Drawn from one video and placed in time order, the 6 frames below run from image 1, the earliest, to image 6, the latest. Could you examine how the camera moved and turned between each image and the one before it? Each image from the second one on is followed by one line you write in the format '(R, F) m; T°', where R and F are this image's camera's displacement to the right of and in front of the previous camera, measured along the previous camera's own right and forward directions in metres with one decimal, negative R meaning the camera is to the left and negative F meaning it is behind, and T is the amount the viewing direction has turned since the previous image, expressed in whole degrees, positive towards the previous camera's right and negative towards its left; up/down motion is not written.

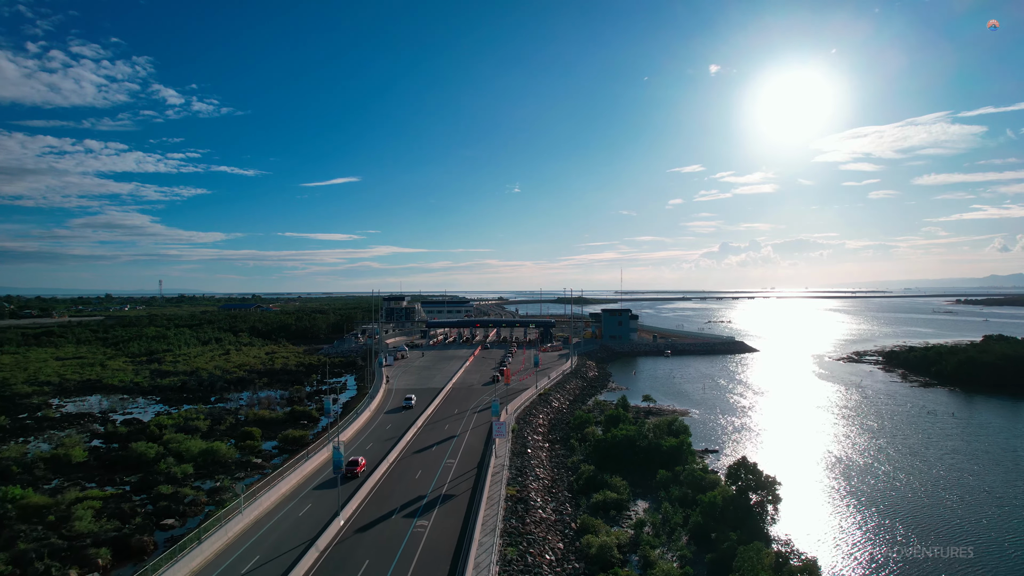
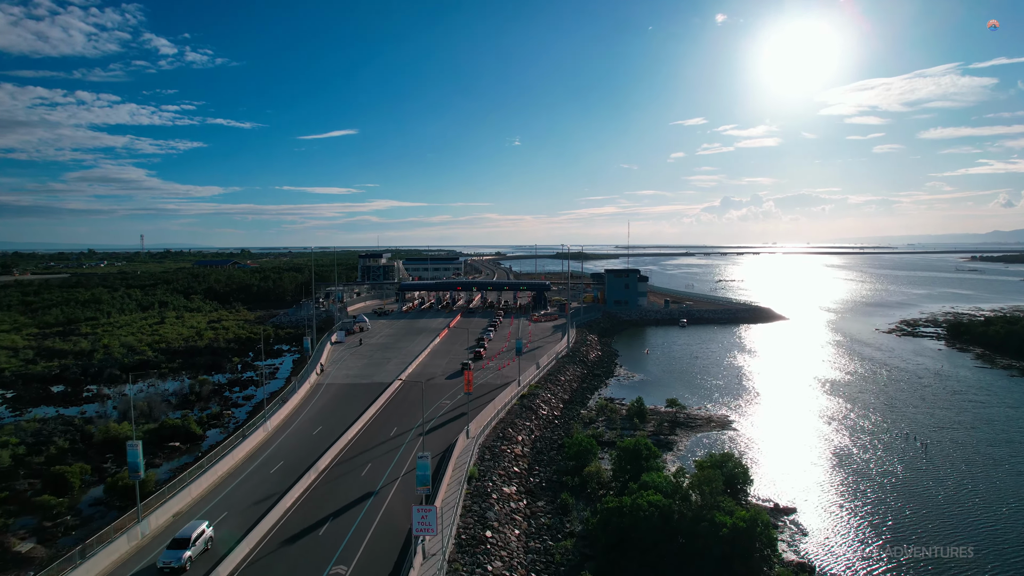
(+1.4, +12.5) m; 0°
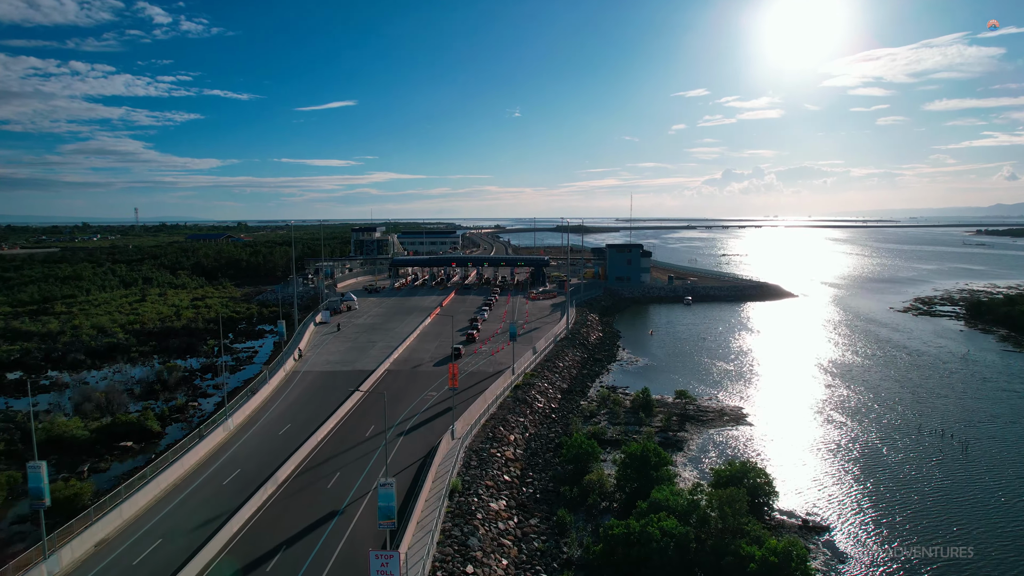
(+0.3, +3.0) m; 0°
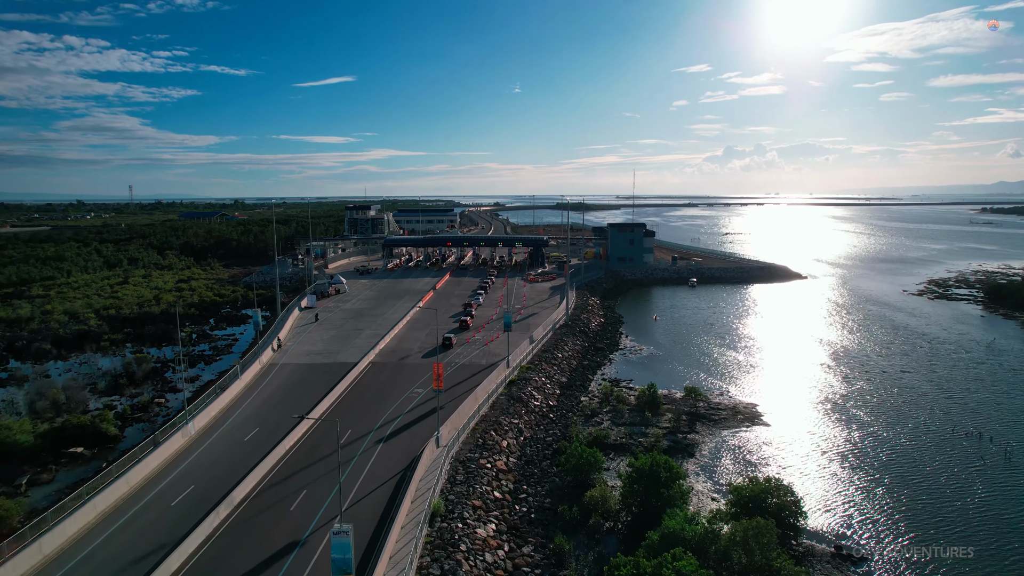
(+0.2, +2.5) m; 0°
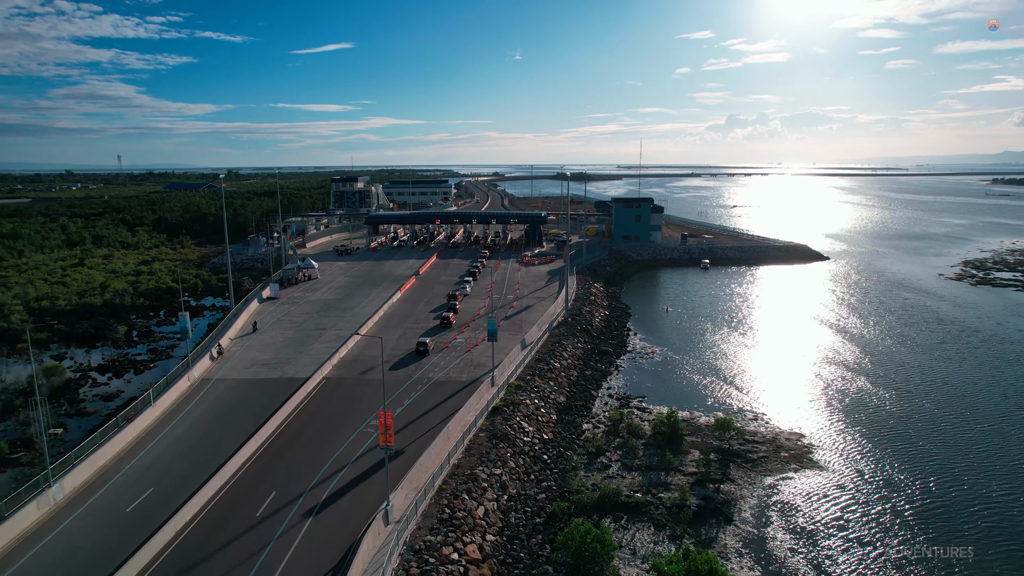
(+0.5, +5.5) m; 0°
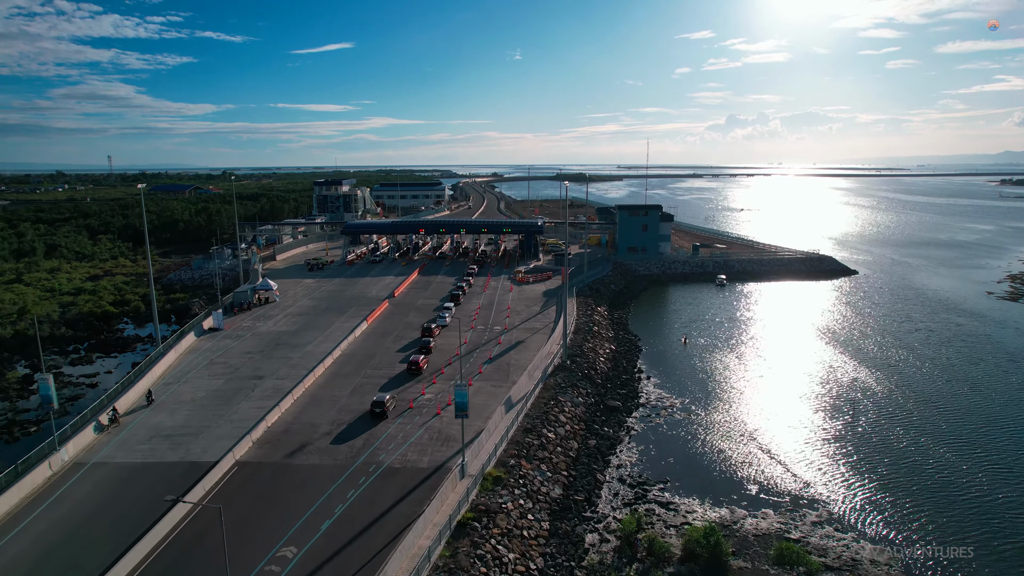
(+0.6, +6.0) m; 0°
